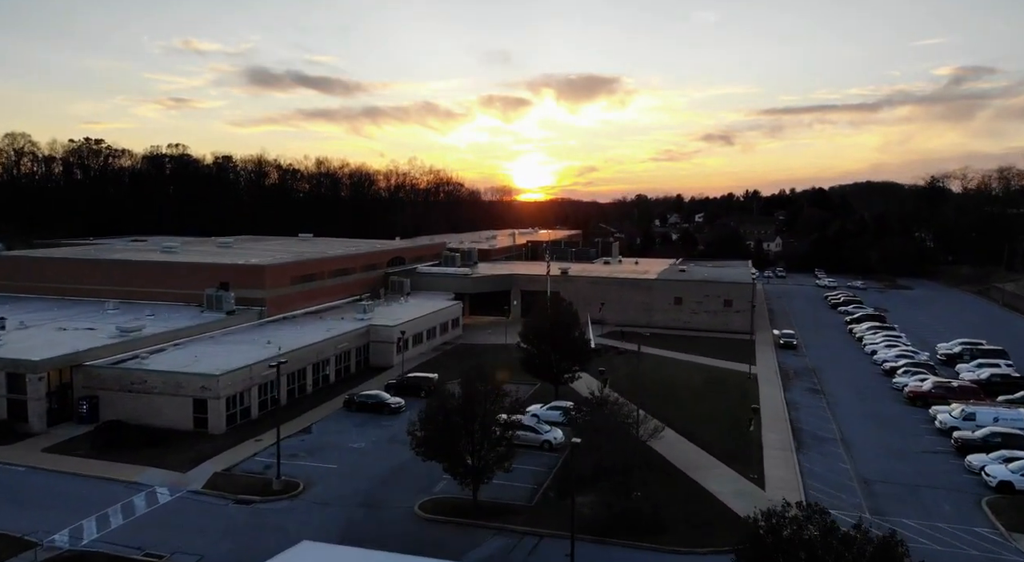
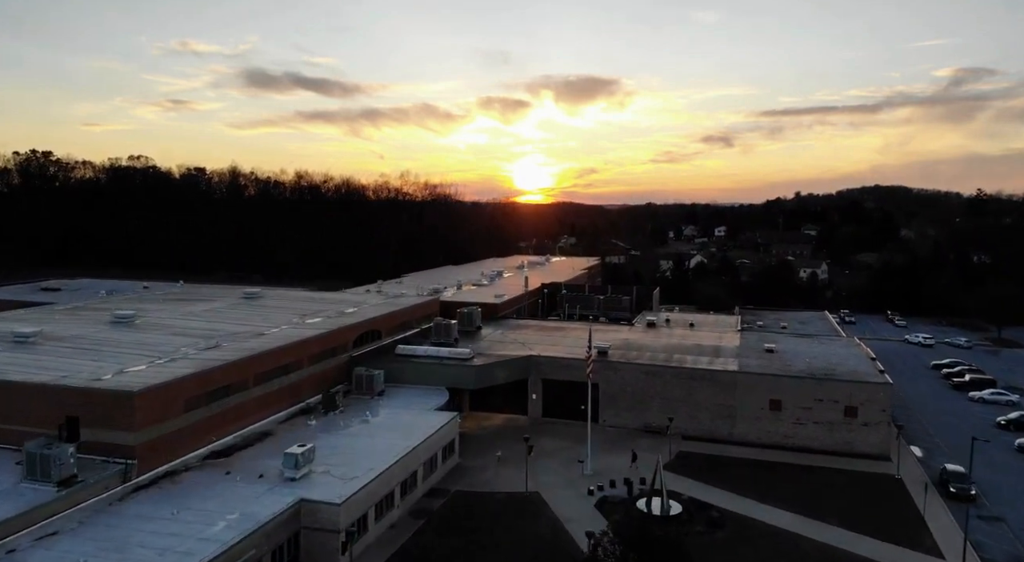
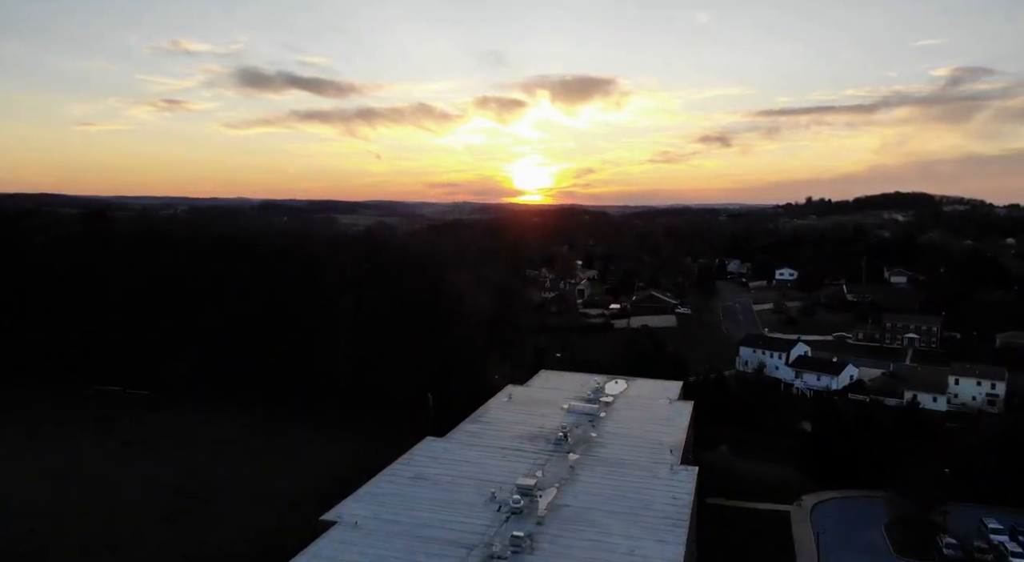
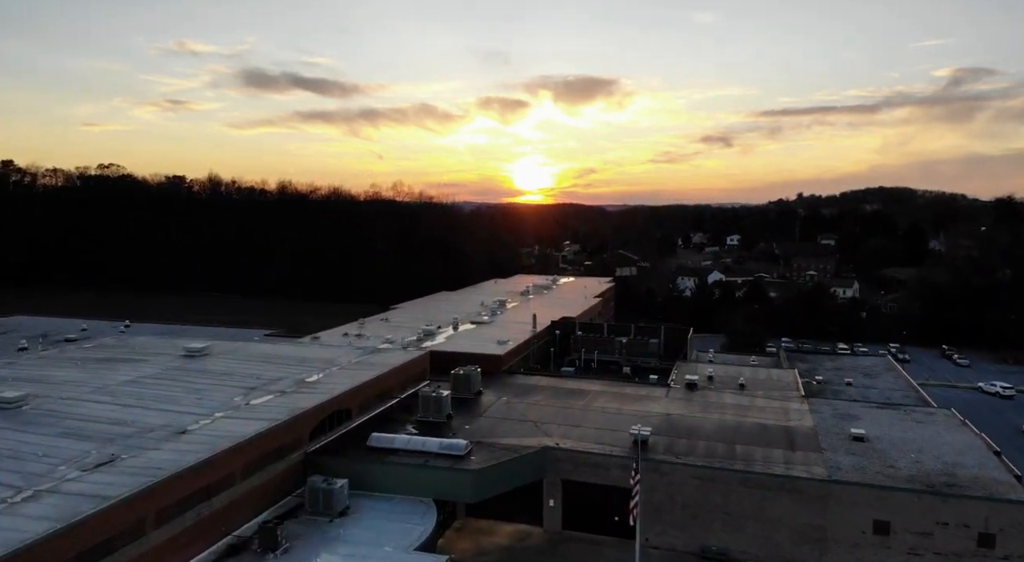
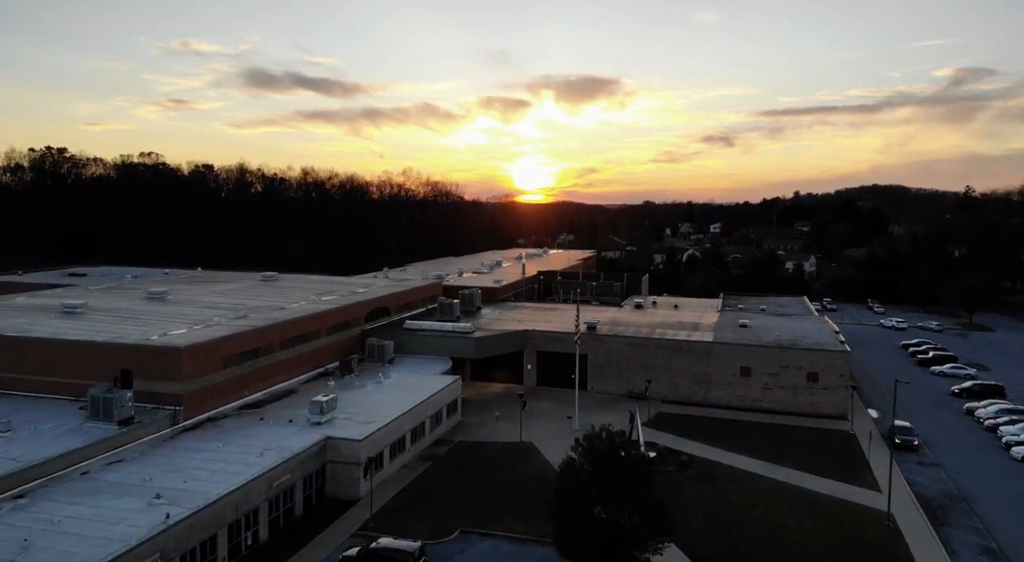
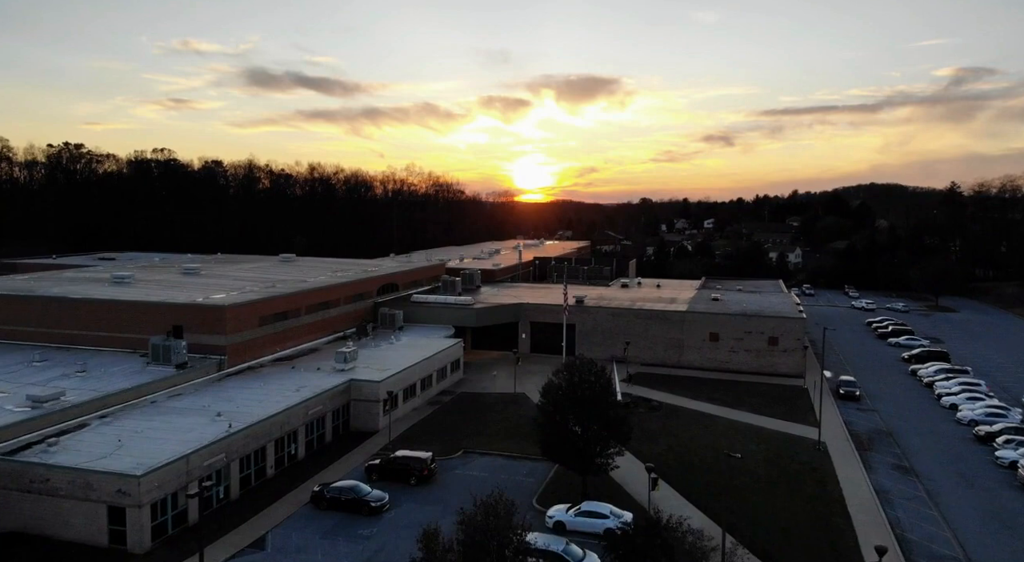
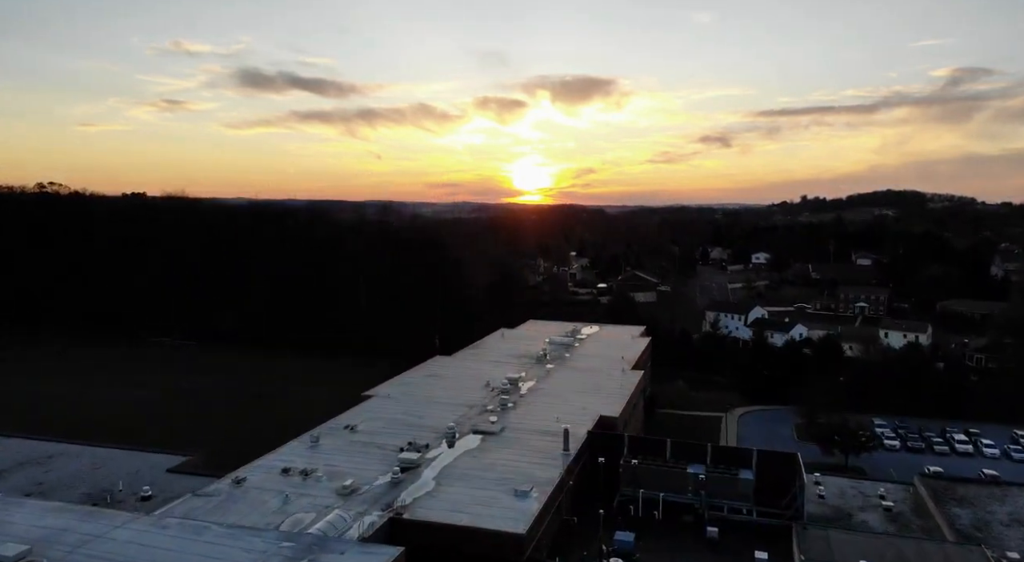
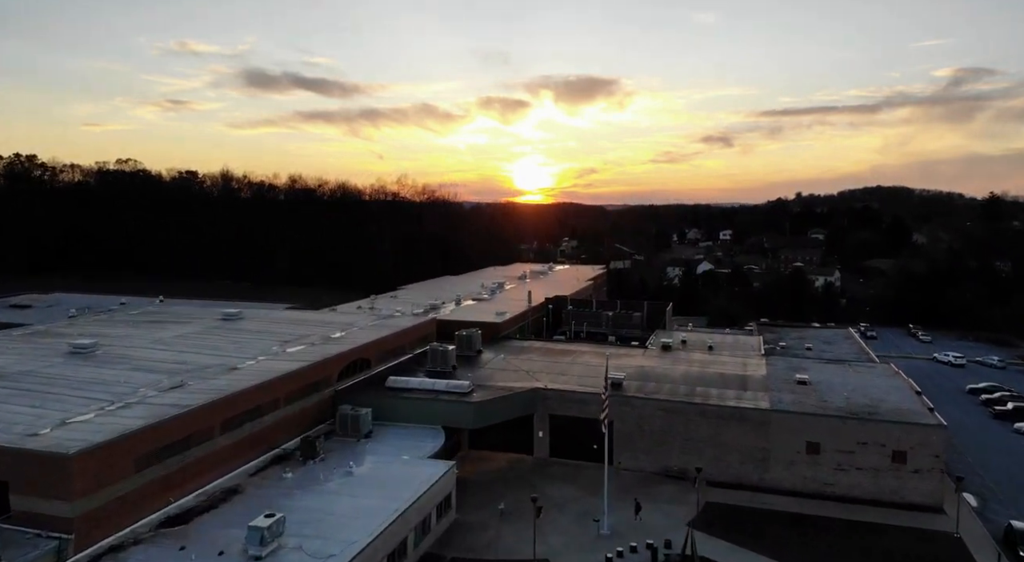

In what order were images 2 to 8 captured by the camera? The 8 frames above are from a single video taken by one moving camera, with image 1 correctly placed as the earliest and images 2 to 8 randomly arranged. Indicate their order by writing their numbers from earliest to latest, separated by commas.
6, 5, 2, 8, 4, 7, 3
